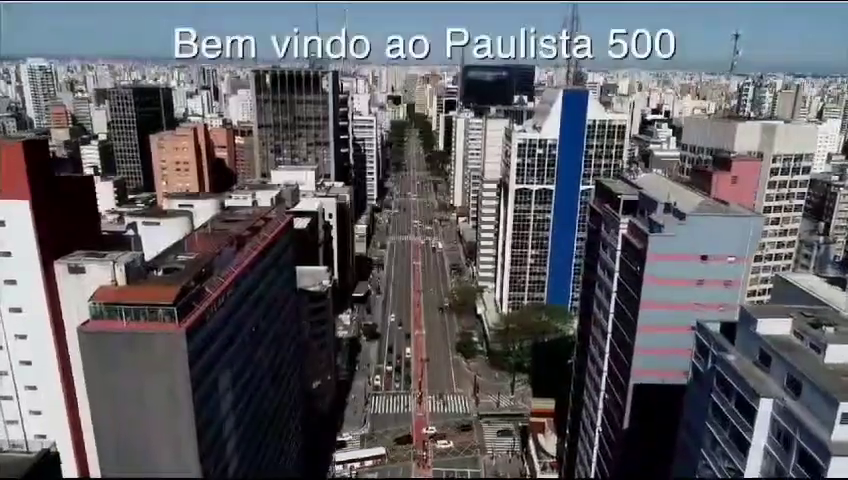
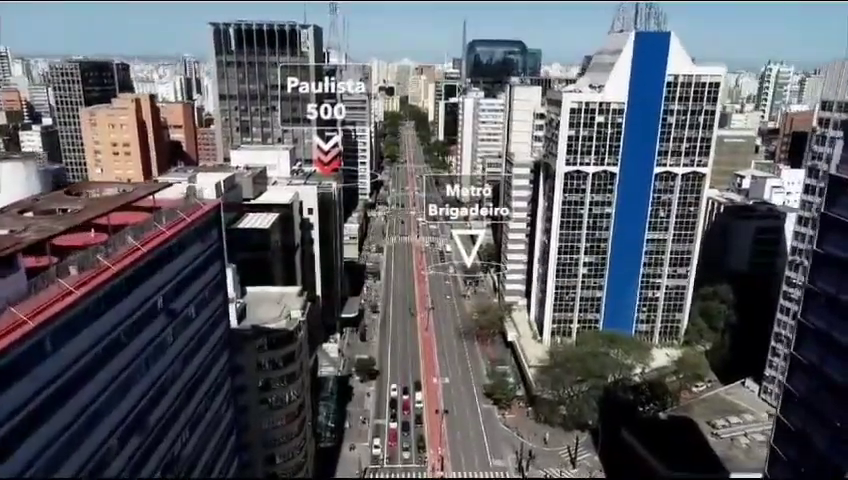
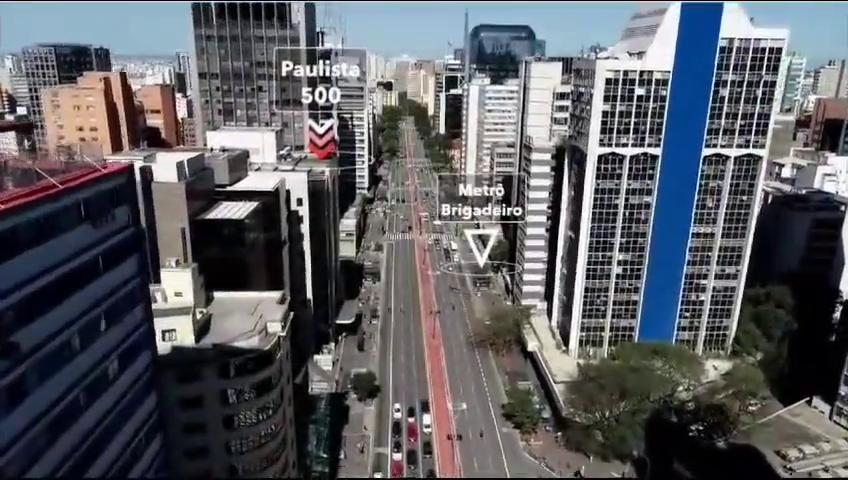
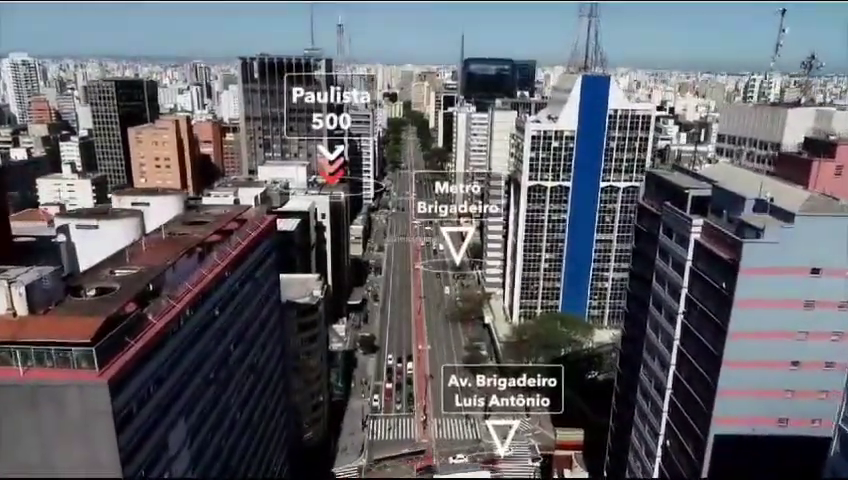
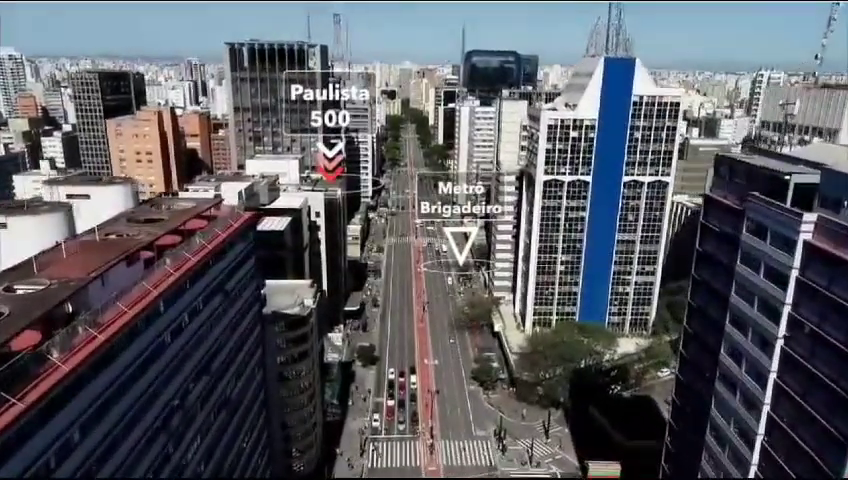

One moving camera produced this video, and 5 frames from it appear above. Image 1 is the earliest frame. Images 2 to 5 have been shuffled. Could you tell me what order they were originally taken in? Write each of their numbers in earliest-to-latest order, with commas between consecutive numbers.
4, 5, 2, 3
